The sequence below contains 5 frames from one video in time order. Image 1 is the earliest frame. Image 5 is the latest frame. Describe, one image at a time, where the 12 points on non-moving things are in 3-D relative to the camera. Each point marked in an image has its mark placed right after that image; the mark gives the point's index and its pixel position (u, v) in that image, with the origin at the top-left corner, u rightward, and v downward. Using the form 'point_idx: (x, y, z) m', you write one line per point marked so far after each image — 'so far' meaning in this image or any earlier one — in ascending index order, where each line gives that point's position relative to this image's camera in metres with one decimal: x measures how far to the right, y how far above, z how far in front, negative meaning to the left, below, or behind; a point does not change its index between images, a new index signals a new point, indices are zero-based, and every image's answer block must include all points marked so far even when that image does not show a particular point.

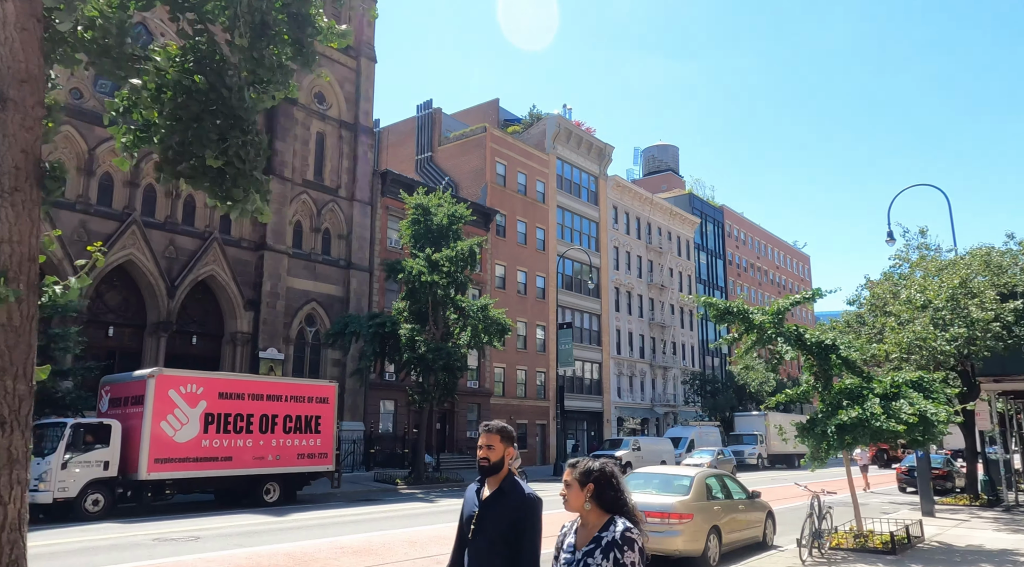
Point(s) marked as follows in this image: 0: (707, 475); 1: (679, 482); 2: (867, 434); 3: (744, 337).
0: (+3.1, -3.1, +12.3) m
1: (+2.5, -3.1, +11.9) m
2: (+5.9, -2.5, +12.9) m
3: (+4.5, -0.9, +14.5) m
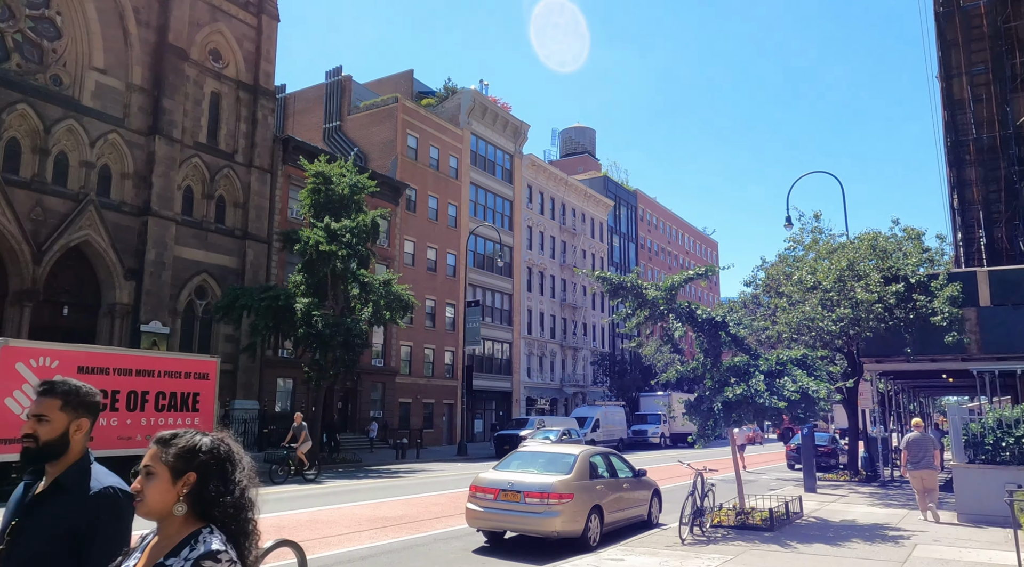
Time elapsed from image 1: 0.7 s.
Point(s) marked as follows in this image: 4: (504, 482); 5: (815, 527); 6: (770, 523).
0: (+1.2, -2.7, +11.9) m
1: (+0.7, -2.7, +11.5) m
2: (+4.0, -2.1, +12.8) m
3: (+2.4, -0.5, +14.2) m
4: (-0.1, -2.8, +10.9) m
5: (+5.1, -4.1, +12.8) m
6: (+4.2, -3.9, +12.4) m
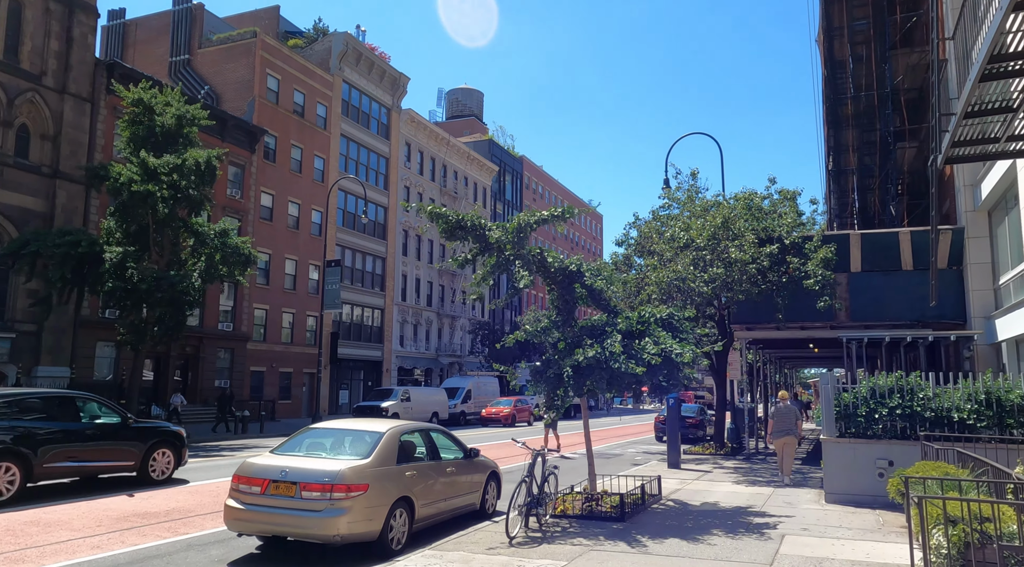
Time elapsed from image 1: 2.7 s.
0: (-1.4, -1.8, +9.5) m
1: (-1.8, -1.9, +9.0) m
2: (+1.3, -1.3, +10.8) m
3: (-0.4, +0.4, +11.9) m
4: (-2.5, -2.0, +8.2) m
5: (+2.3, -3.3, +10.9) m
6: (+1.5, -3.1, +10.4) m
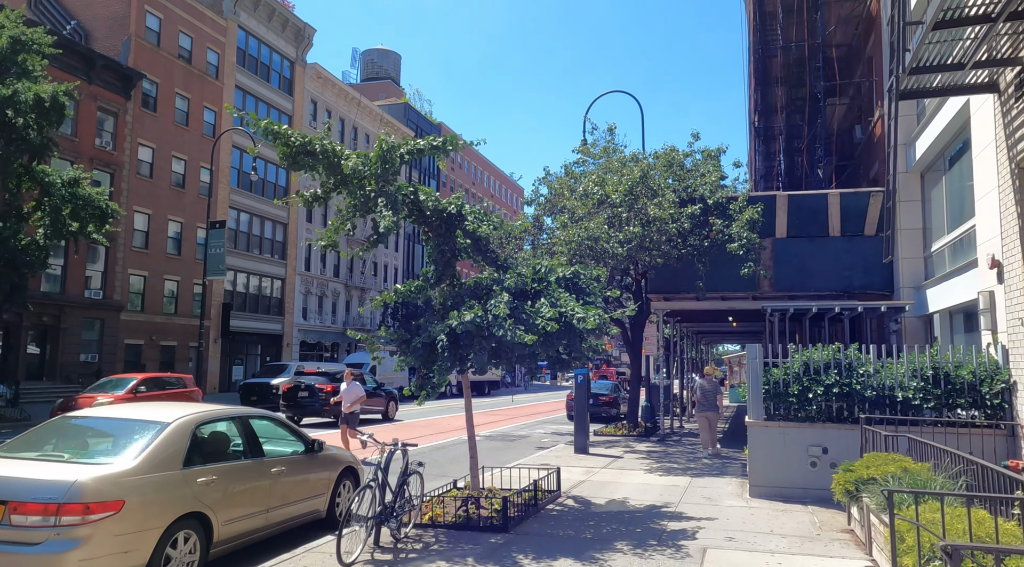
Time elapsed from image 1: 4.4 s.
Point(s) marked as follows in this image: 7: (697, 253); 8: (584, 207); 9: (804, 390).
0: (-2.8, -1.2, +6.9) m
1: (-3.2, -1.3, +6.4) m
2: (-0.3, -0.7, +8.5) m
3: (-2.1, +1.1, +9.3) m
4: (-3.8, -1.4, +5.6) m
5: (+0.7, -2.7, +8.8) m
6: (-0.1, -2.5, +8.2) m
7: (+4.1, +0.7, +17.1) m
8: (+1.6, +1.7, +16.8) m
9: (+4.1, -1.5, +10.7) m
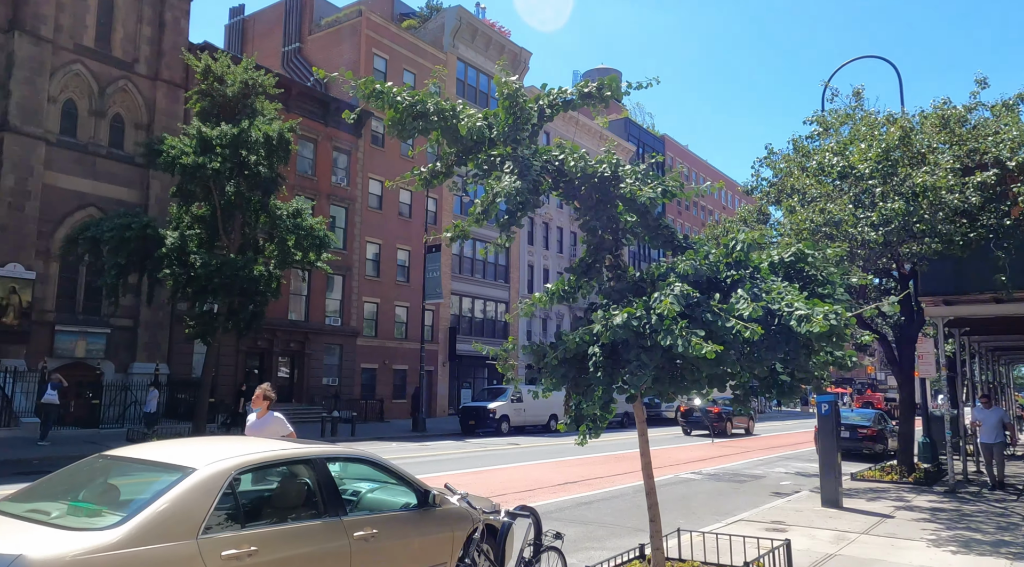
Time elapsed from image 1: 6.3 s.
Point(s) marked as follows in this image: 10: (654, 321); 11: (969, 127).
0: (-1.8, -1.2, +5.0) m
1: (-2.3, -1.3, +4.6) m
2: (+1.1, -0.6, +5.7) m
3: (-0.5, +1.1, +7.1) m
4: (-3.2, -1.4, +4.0) m
5: (+2.1, -2.6, +5.6) m
6: (+1.2, -2.4, +5.3) m
7: (+7.9, +0.8, +12.5) m
8: (+5.3, +1.6, +13.1) m
9: (+5.9, -1.2, +6.4) m
10: (+1.1, -0.3, +5.6) m
11: (+8.3, +2.9, +13.8) m
